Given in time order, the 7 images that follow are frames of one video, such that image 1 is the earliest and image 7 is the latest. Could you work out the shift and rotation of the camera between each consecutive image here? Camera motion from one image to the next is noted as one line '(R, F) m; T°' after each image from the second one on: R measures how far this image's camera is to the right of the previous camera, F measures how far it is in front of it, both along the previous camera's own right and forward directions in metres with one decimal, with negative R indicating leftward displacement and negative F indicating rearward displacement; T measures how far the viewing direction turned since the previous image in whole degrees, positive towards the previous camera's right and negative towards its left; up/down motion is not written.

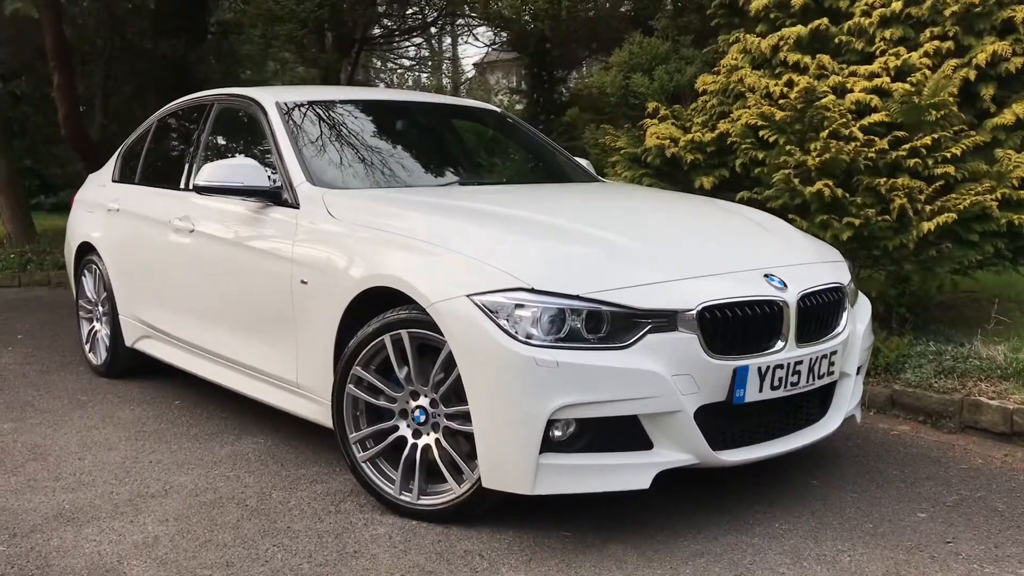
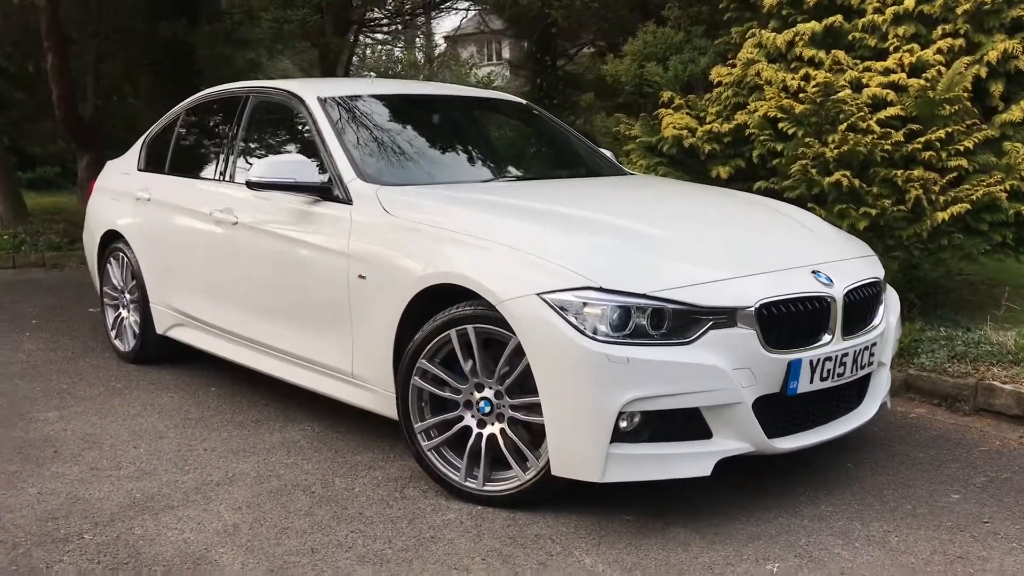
(-0.4, -0.2) m; +2°
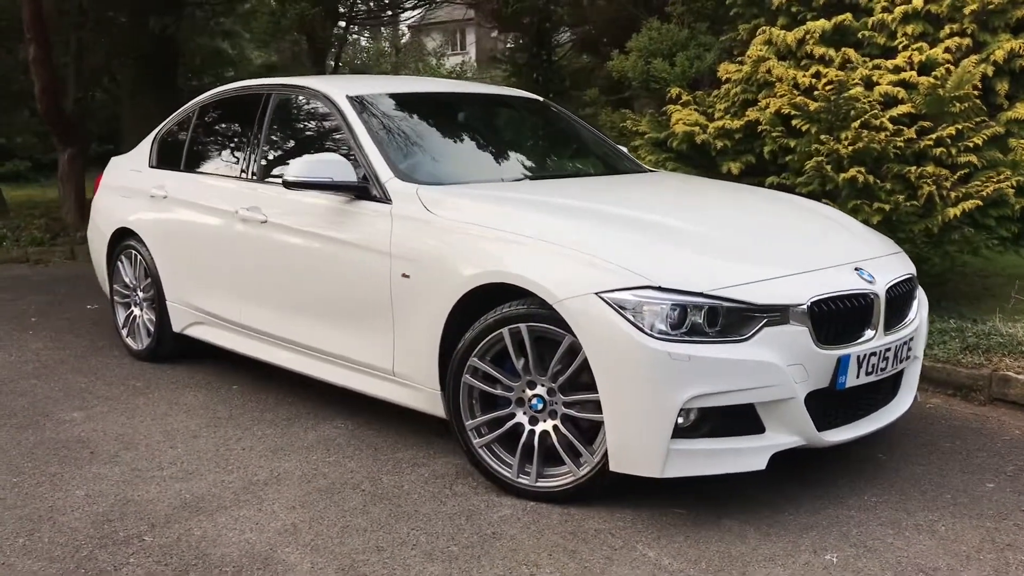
(-0.3, 0.0) m; +2°
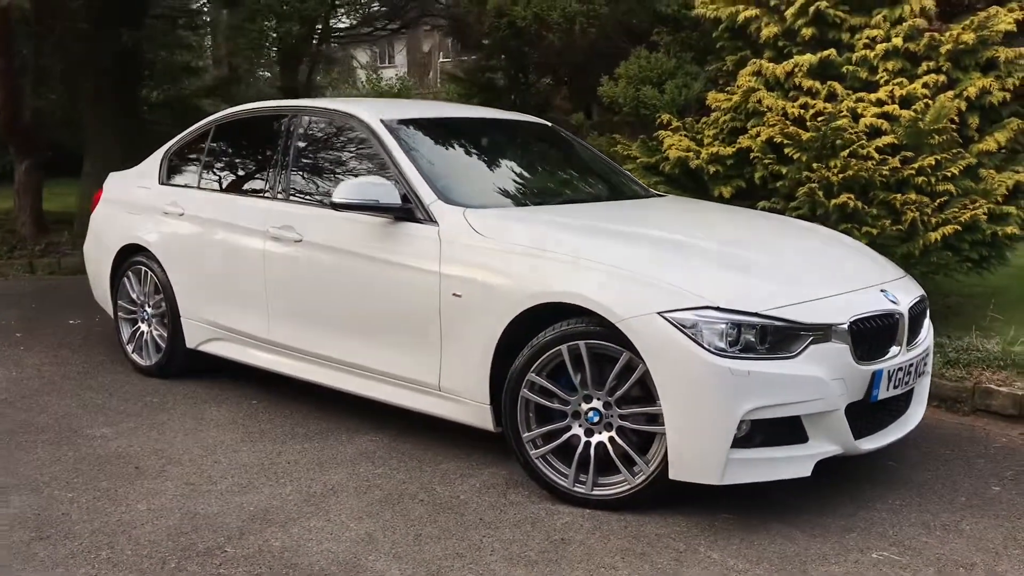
(-0.6, -0.2) m; +5°
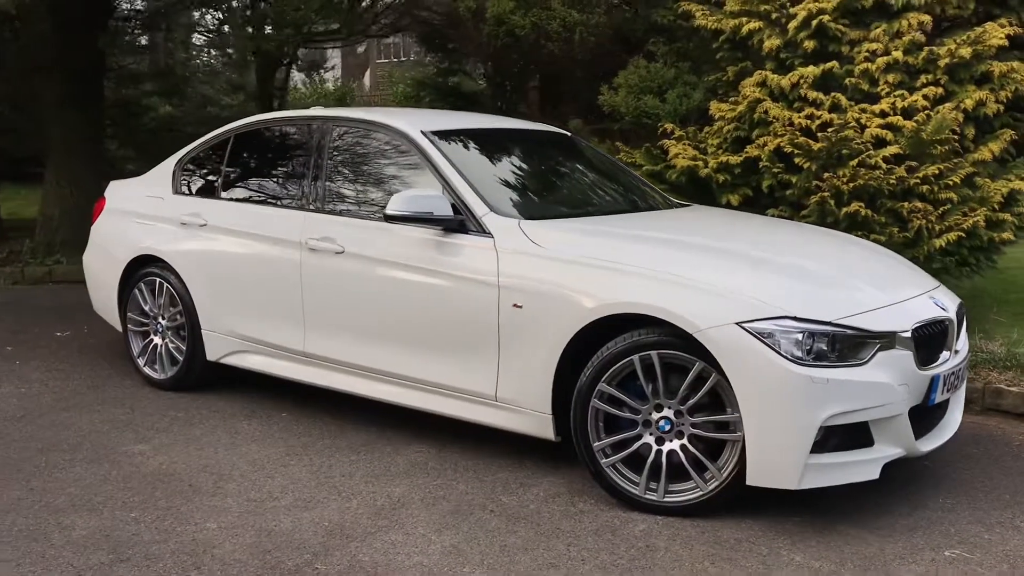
(-0.6, 0.0) m; +4°
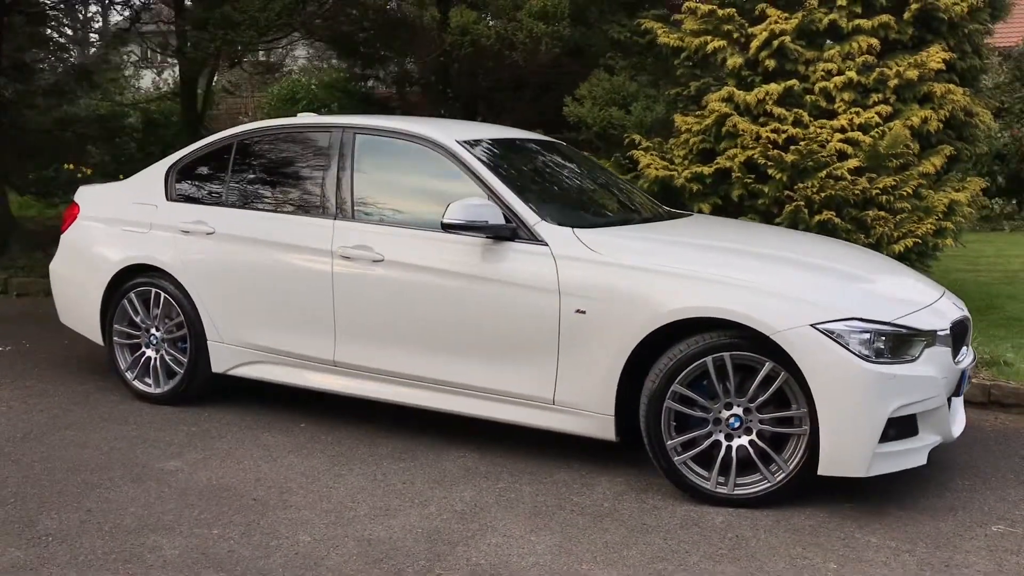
(-1.0, 0.0) m; +9°
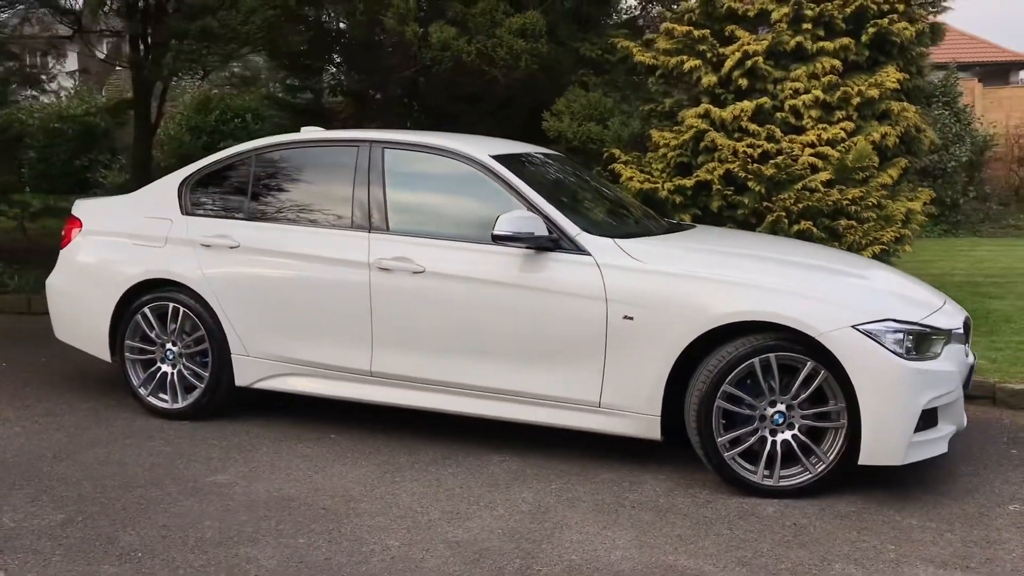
(-0.8, -0.1) m; +7°
